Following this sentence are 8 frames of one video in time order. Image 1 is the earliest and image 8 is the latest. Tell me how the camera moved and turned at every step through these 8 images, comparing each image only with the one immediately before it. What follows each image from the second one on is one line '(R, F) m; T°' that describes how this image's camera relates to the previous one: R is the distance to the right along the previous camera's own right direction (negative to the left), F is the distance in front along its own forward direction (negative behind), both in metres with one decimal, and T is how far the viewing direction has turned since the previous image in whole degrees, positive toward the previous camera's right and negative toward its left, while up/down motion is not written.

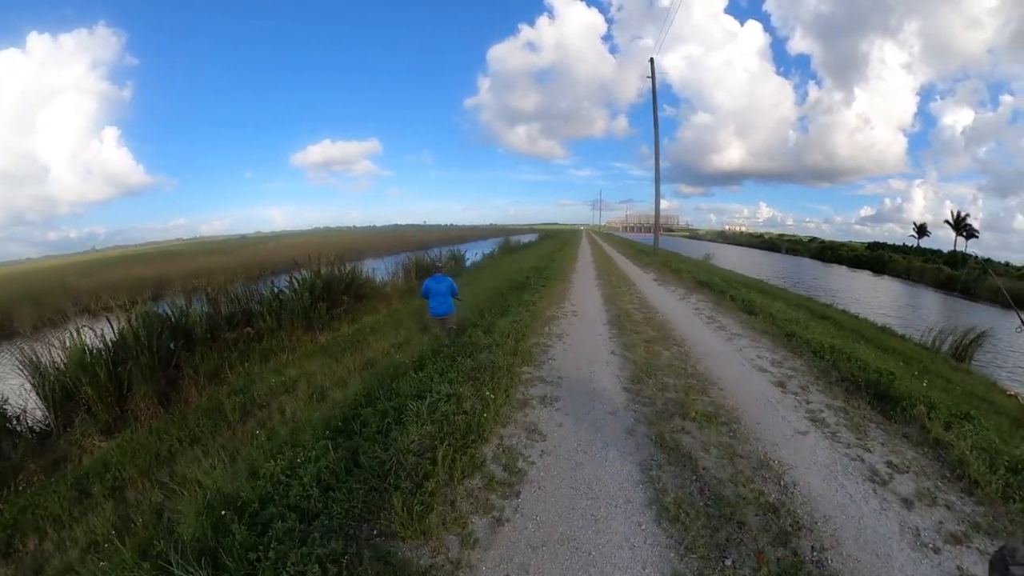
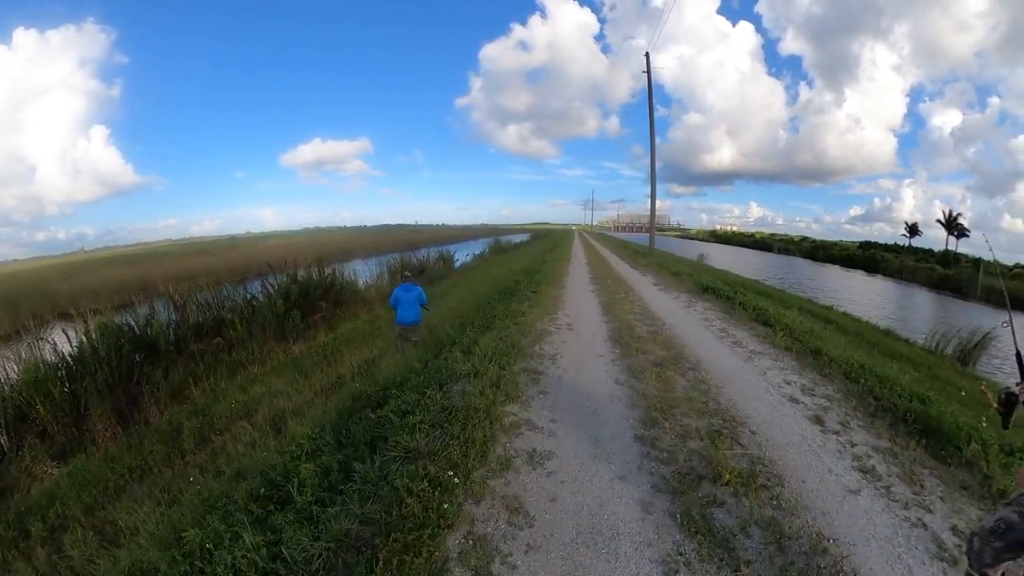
(+0.1, +1.0) m; +1°
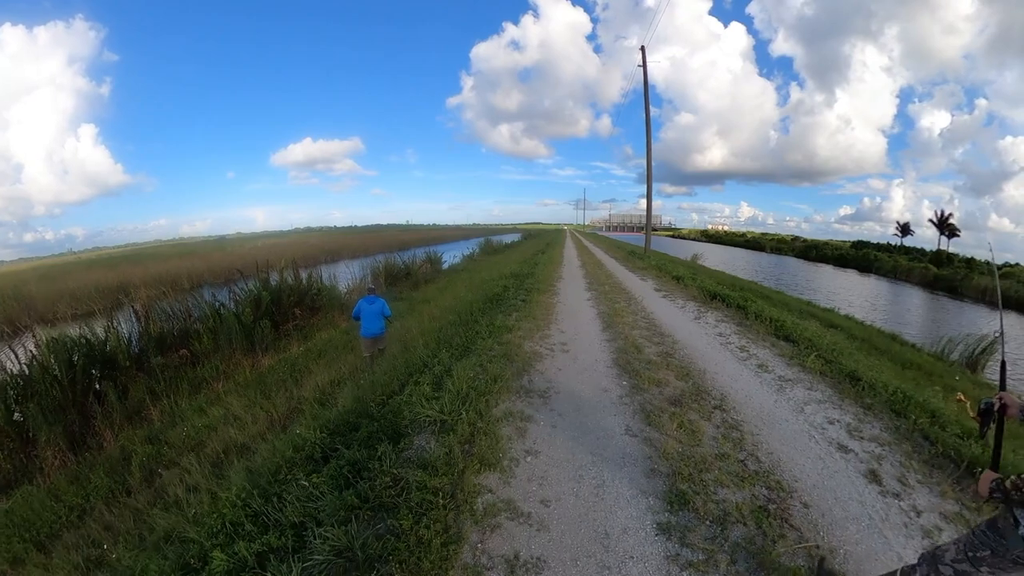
(+0.1, +1.0) m; +1°
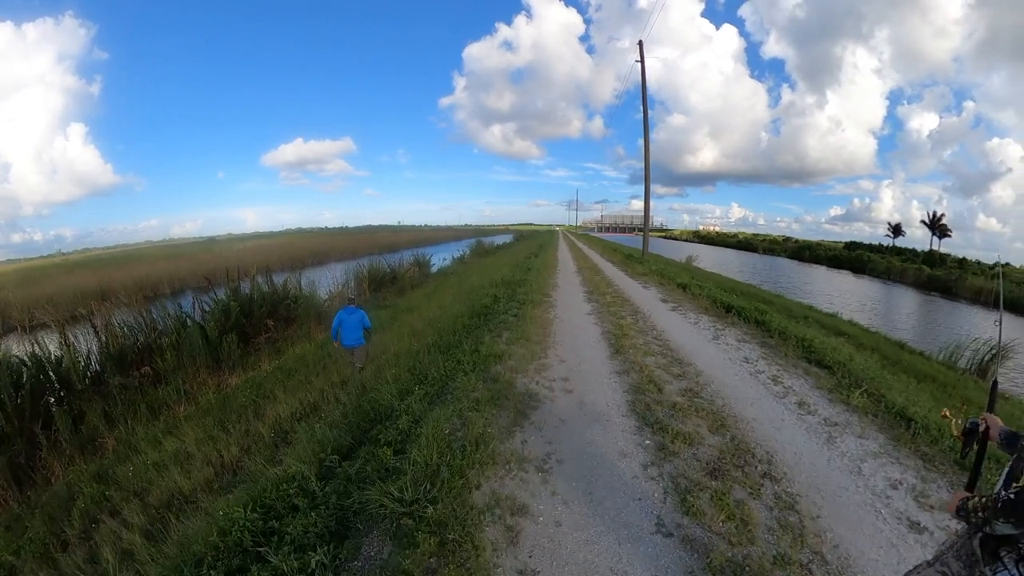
(0.0, +1.0) m; +1°
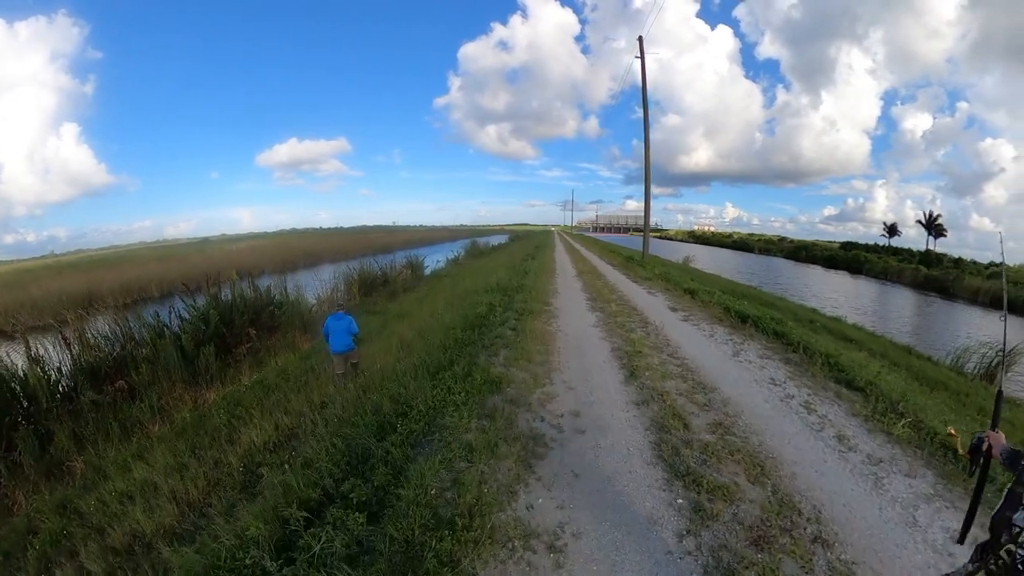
(0.0, +0.6) m; 0°
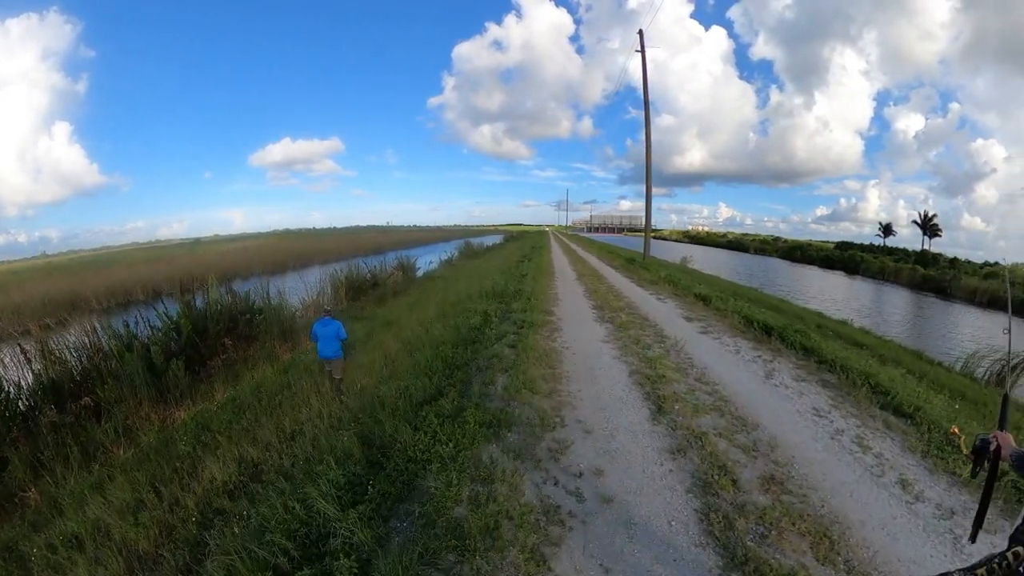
(-0.1, +0.8) m; +1°
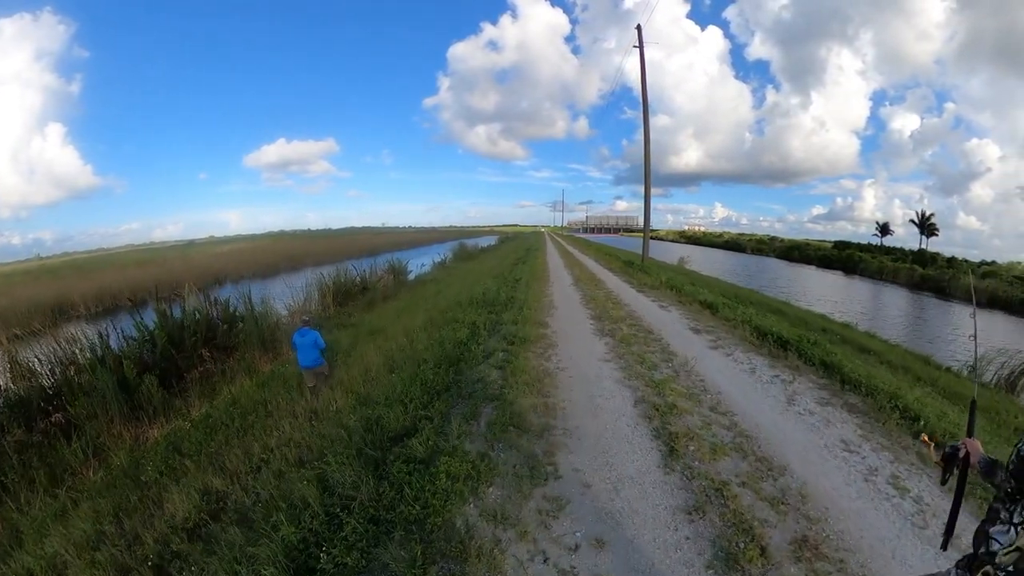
(+0.1, +0.6) m; 0°
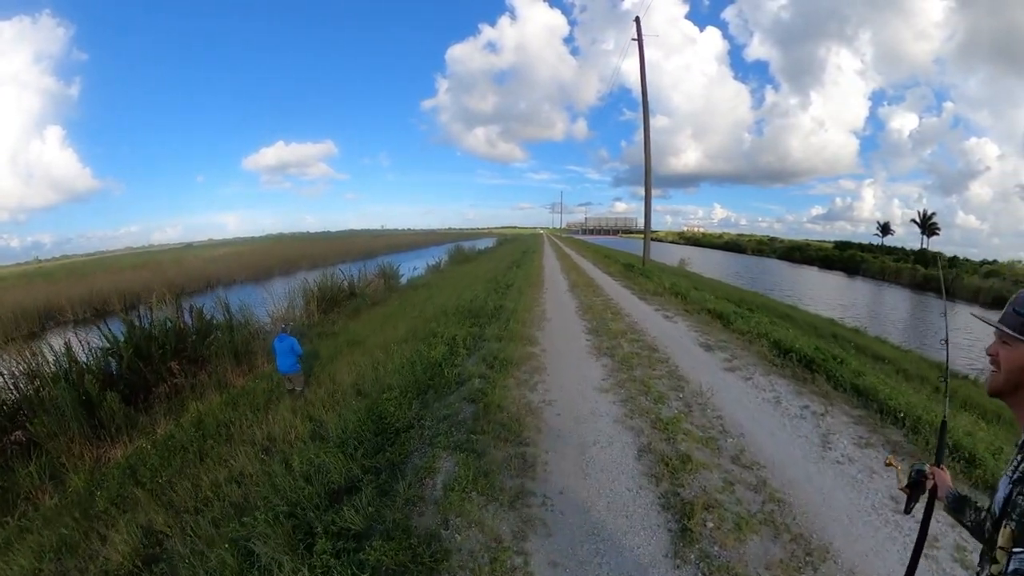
(+0.2, +0.8) m; 0°
